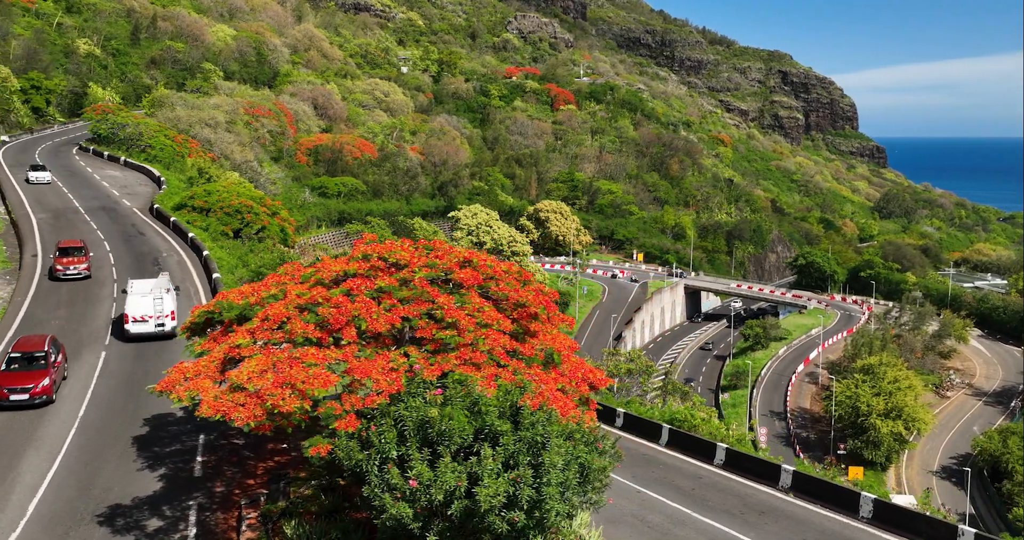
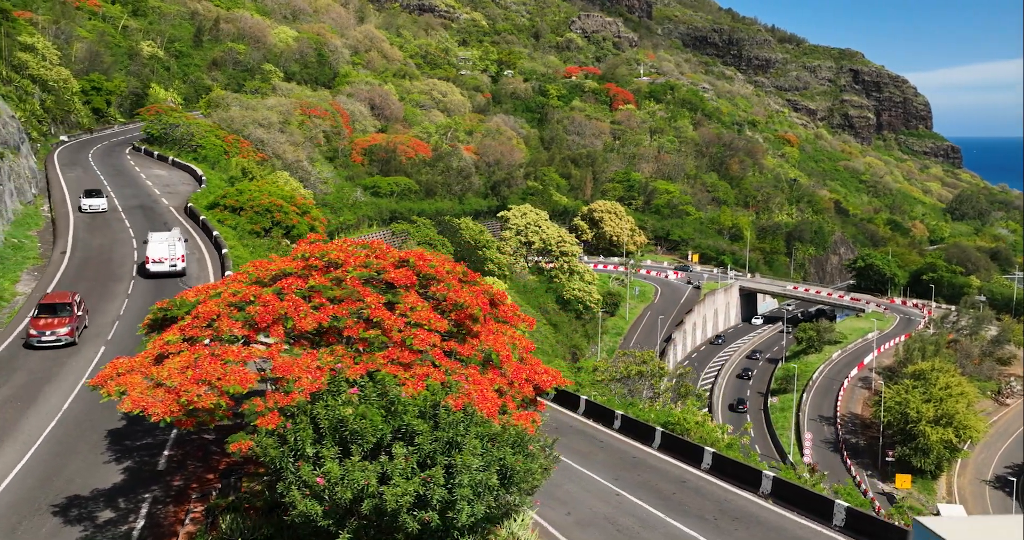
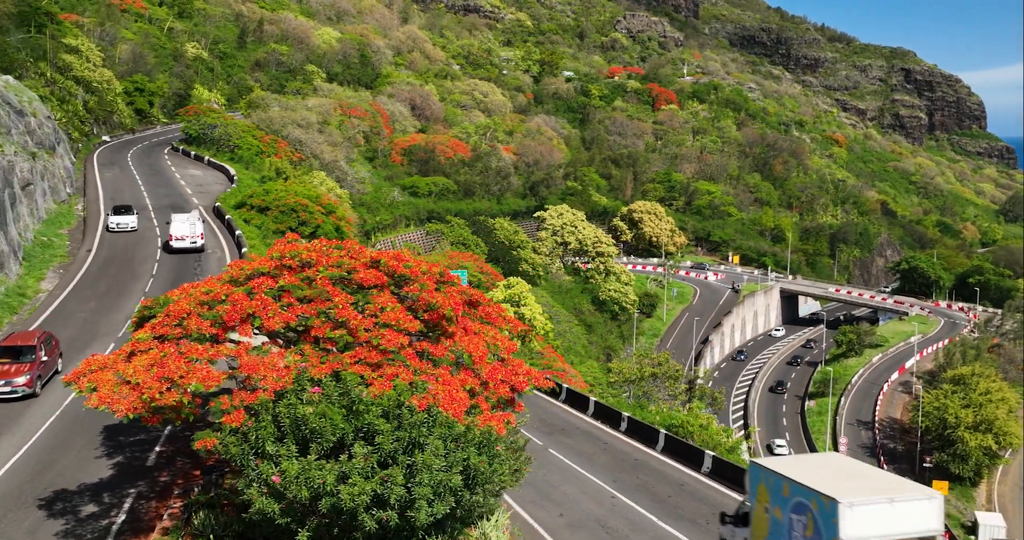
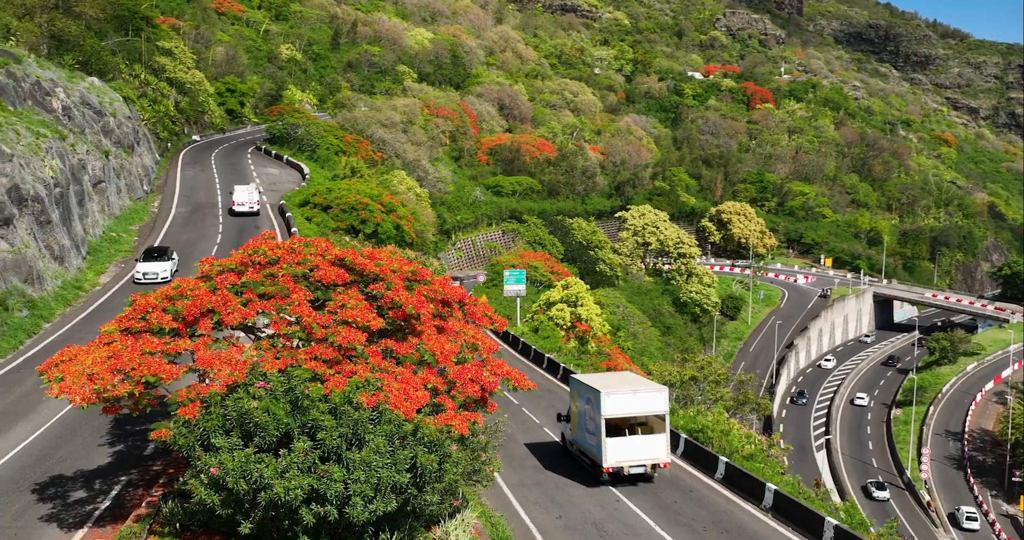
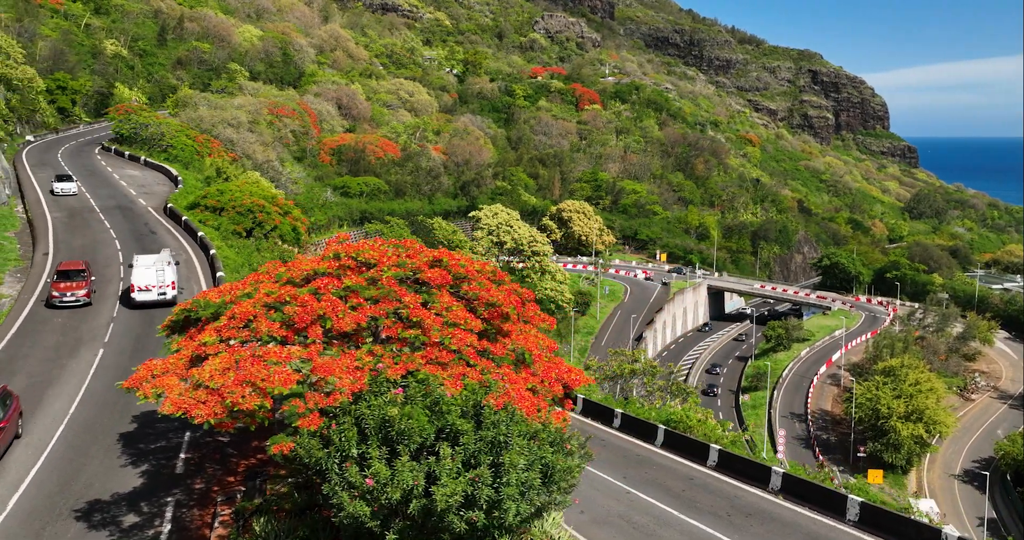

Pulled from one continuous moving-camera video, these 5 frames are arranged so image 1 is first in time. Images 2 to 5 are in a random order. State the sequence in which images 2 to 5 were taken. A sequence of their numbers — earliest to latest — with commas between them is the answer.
5, 2, 3, 4
